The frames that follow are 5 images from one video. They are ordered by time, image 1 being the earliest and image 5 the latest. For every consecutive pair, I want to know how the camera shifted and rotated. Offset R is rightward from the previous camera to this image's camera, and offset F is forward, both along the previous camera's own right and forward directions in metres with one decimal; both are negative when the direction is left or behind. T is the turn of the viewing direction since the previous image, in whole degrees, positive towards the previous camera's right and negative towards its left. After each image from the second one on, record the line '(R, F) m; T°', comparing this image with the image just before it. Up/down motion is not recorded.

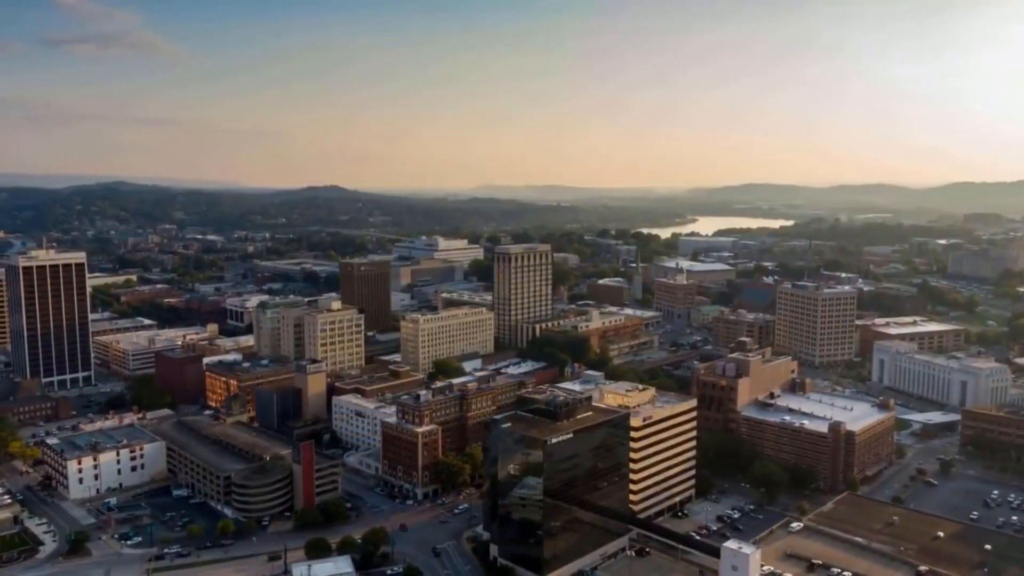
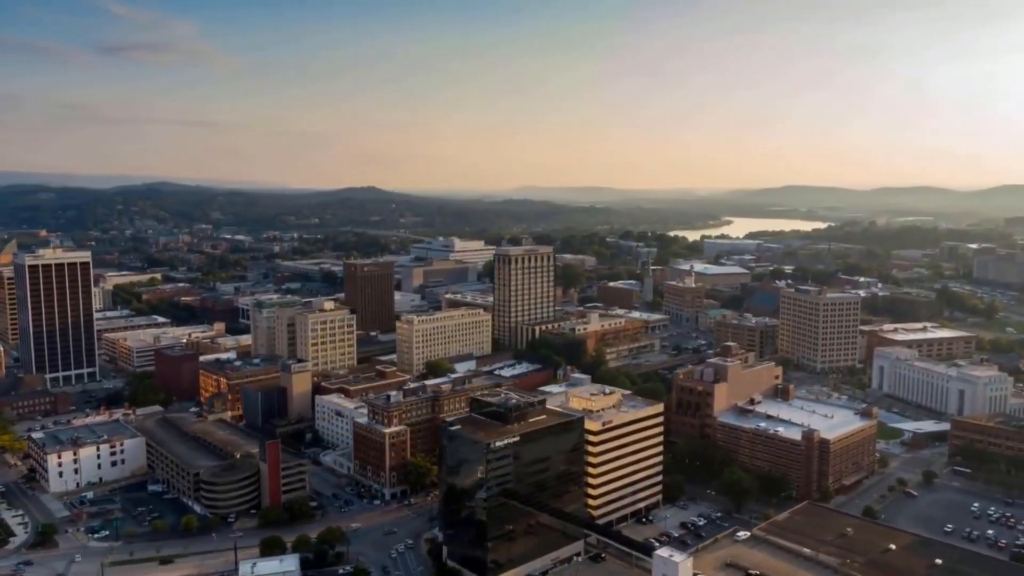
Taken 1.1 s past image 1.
(+2.8, +0.1) m; -3°
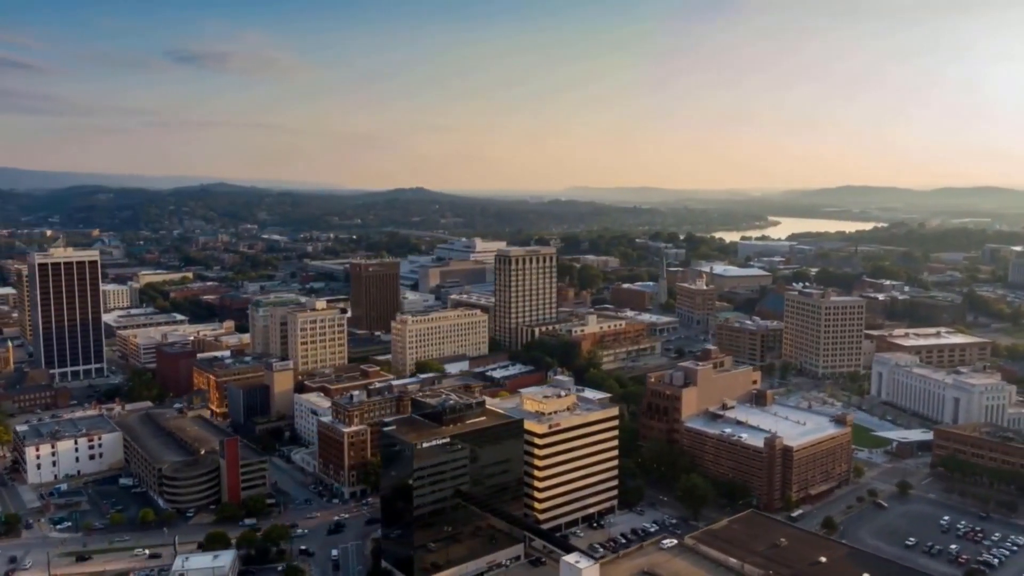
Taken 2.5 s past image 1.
(+3.7, +0.2) m; -4°
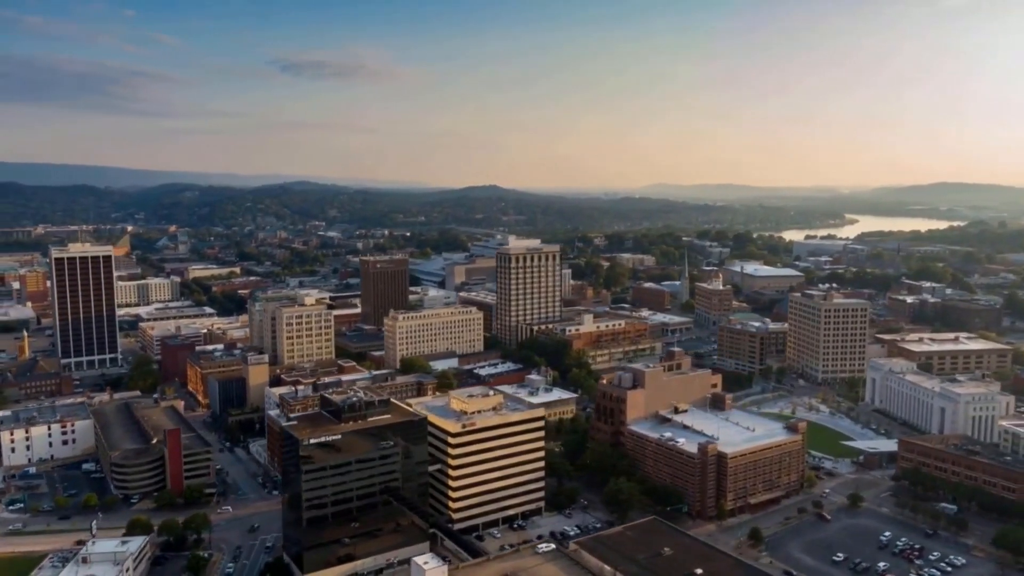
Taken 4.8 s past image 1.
(+5.8, +0.5) m; -6°
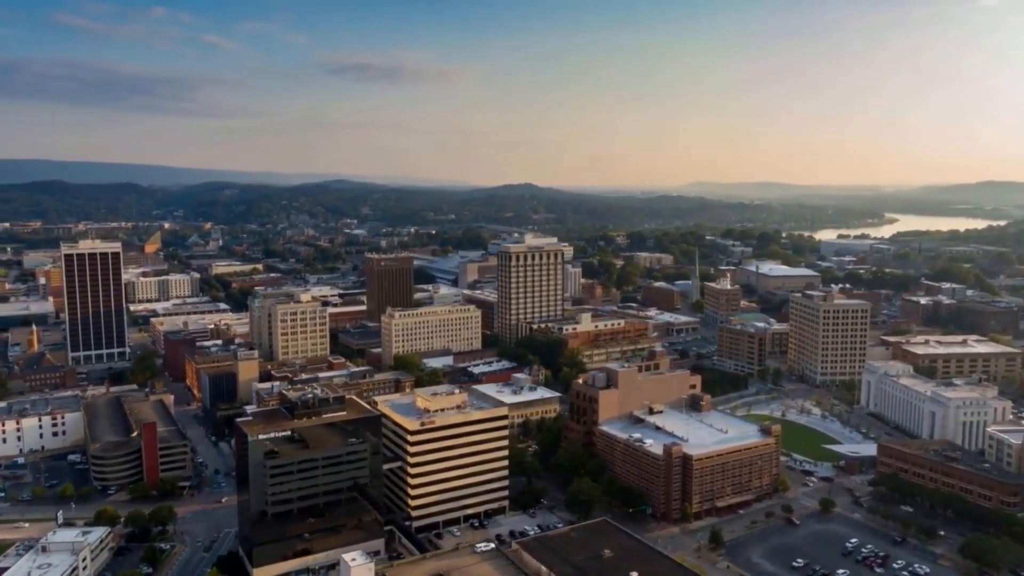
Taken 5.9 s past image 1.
(+2.8, +0.2) m; -3°
